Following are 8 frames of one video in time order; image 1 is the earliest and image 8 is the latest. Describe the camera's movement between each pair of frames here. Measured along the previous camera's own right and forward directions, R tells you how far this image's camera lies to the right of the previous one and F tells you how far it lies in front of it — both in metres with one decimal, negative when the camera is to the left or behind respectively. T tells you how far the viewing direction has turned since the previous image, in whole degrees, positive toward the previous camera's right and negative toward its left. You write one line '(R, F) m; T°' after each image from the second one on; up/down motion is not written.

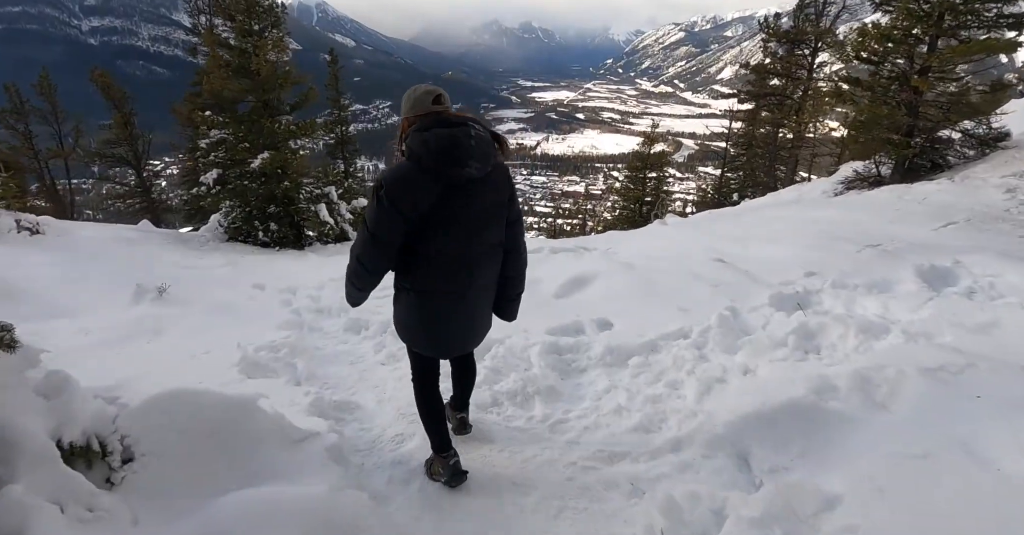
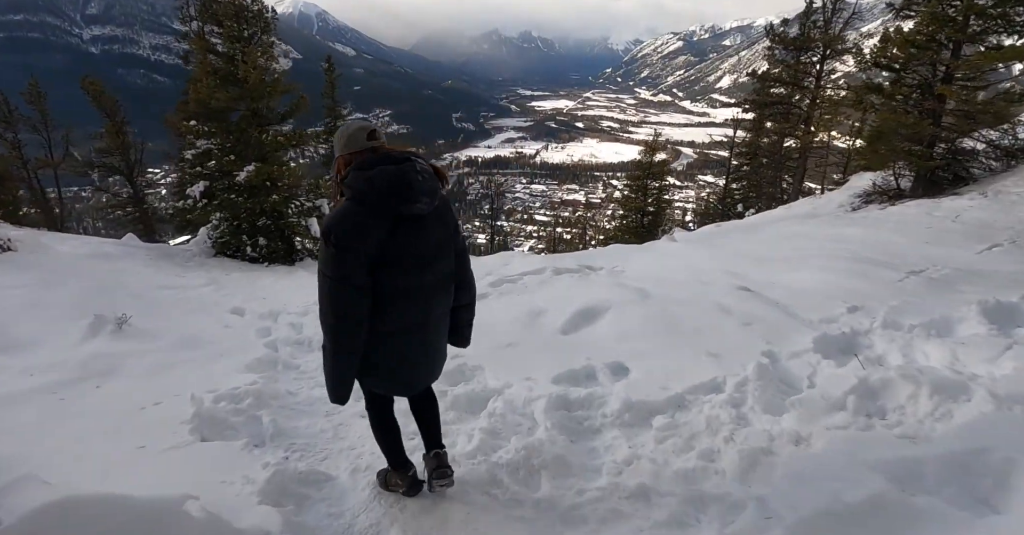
(0.0, +0.7) m; 0°
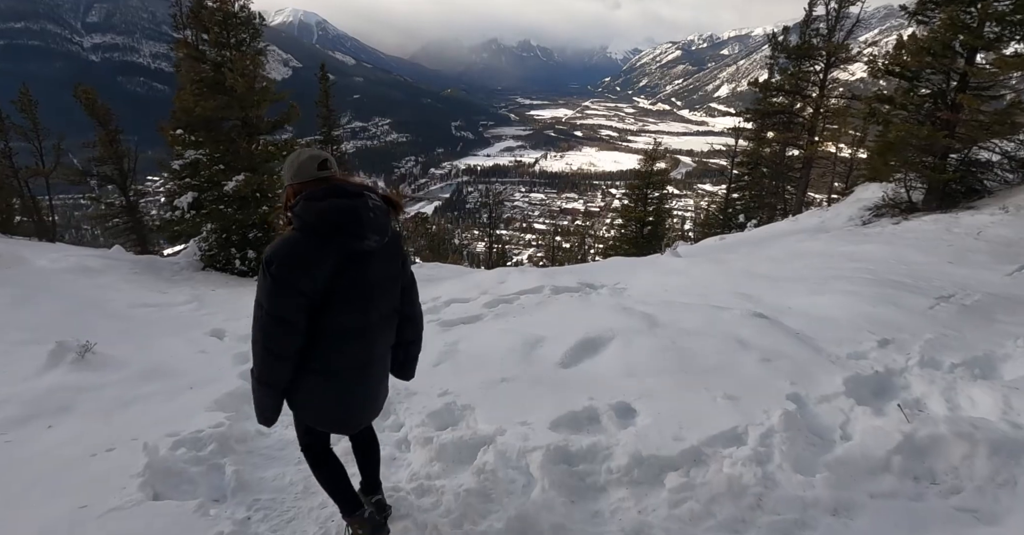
(0.0, +0.5) m; 0°
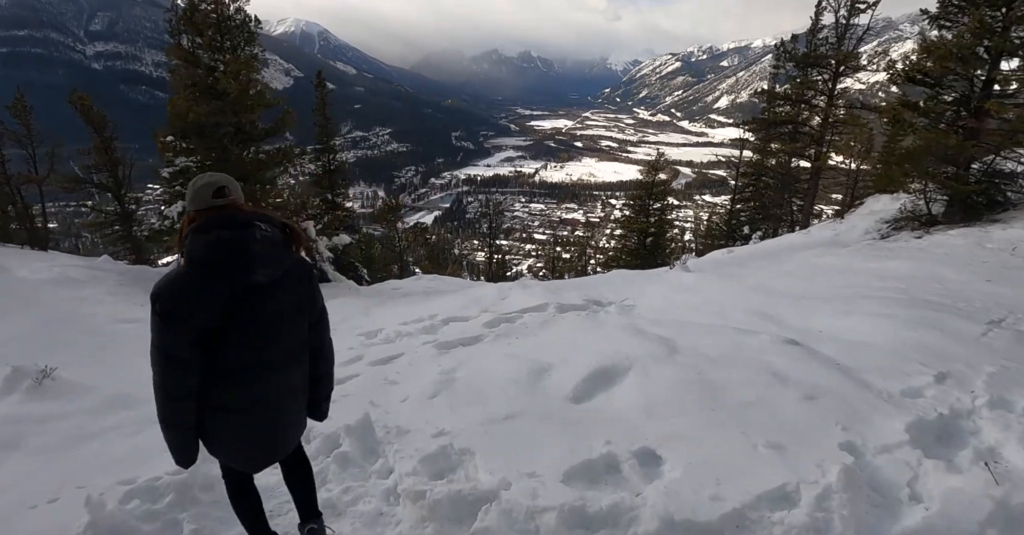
(0.0, +0.5) m; 0°
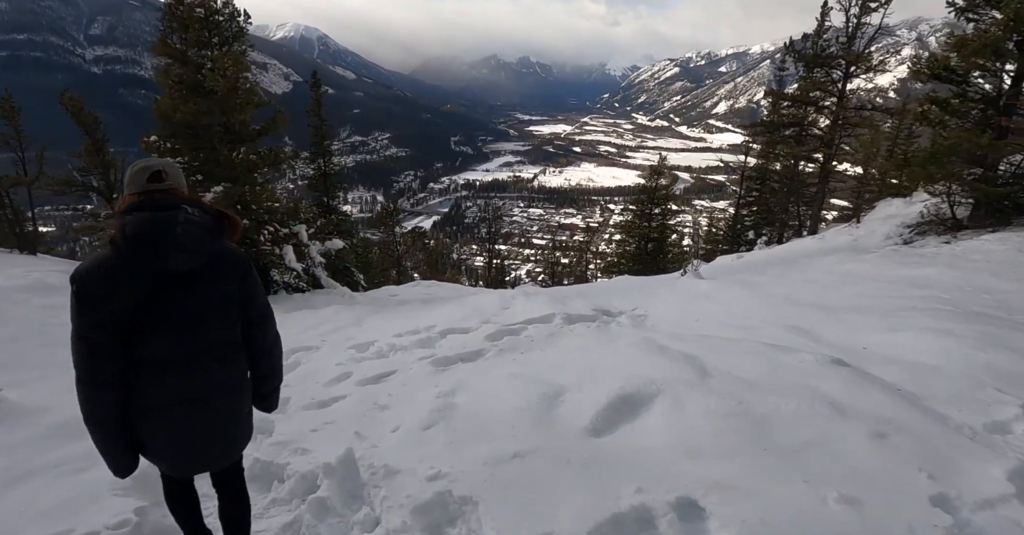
(-0.1, +0.6) m; 0°
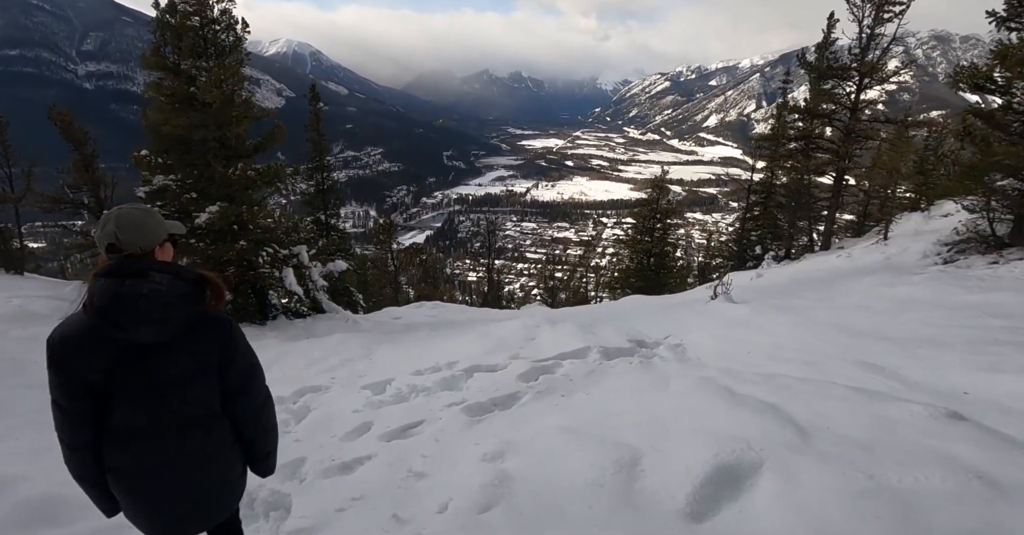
(-0.5, +0.7) m; +1°
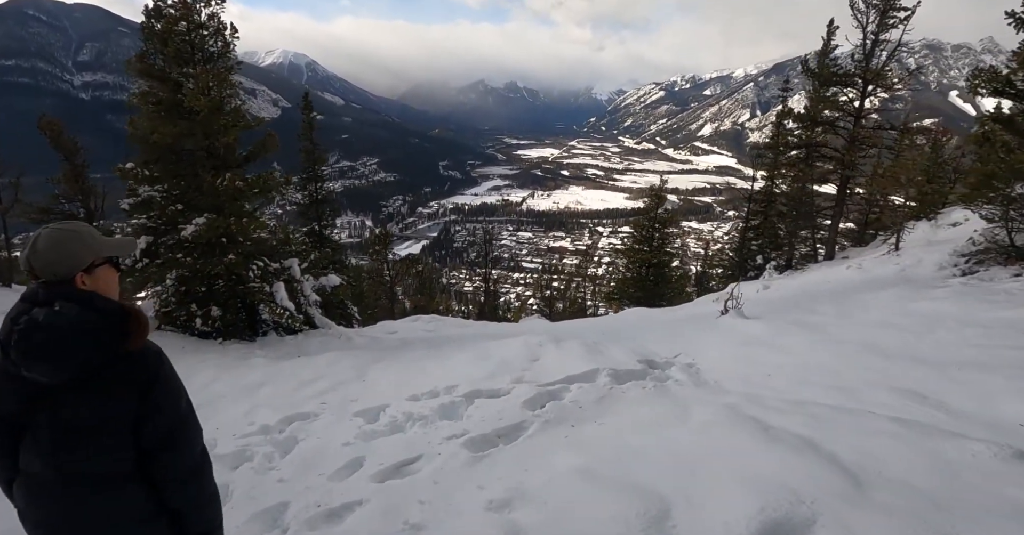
(-0.1, +0.4) m; 0°
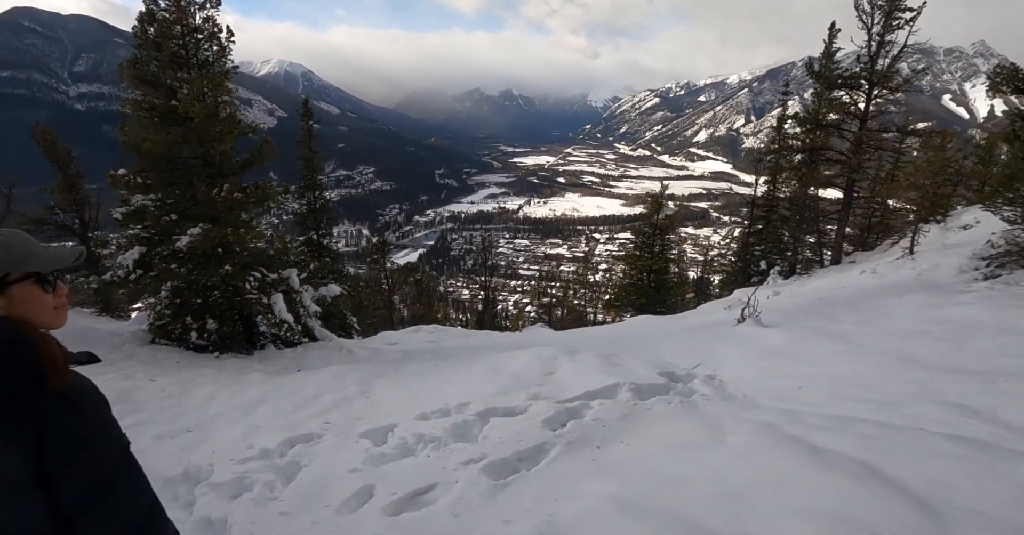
(-0.2, +0.3) m; 0°
